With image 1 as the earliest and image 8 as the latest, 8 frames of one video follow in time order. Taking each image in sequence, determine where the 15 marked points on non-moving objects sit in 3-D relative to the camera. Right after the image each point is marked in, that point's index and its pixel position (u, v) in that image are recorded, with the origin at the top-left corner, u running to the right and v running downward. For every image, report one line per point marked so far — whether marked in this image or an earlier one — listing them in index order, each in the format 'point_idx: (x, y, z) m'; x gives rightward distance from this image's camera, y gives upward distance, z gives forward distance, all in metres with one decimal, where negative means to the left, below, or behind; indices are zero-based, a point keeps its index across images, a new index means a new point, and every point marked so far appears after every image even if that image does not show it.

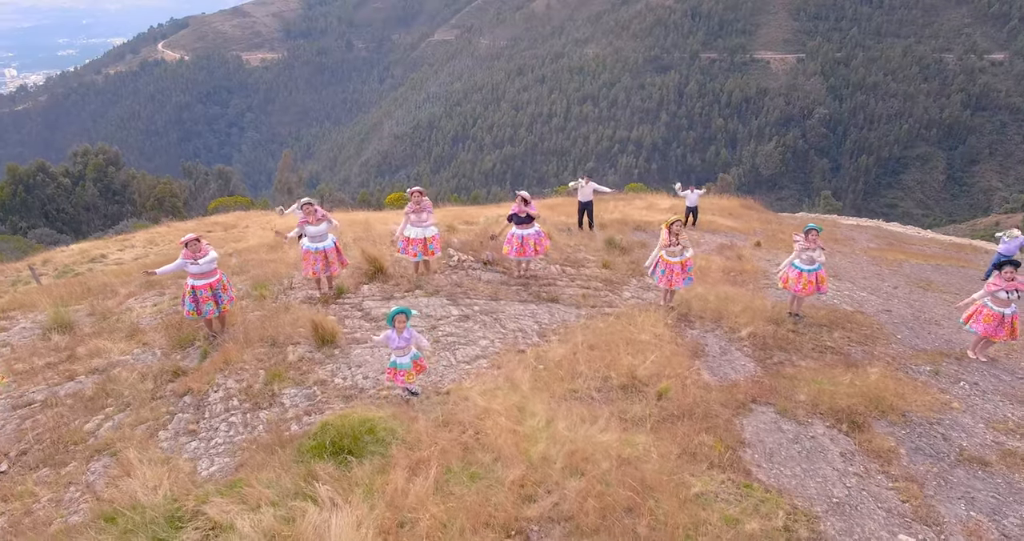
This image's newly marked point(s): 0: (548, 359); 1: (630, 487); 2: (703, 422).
0: (+0.5, -1.2, +8.9) m
1: (+1.1, -2.1, +6.1) m
2: (+2.2, -1.8, +7.6) m
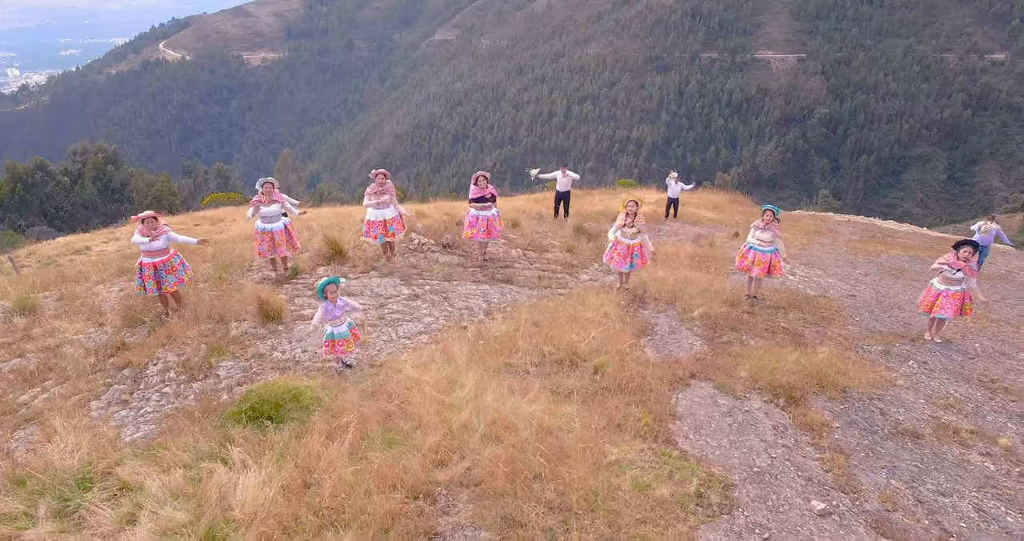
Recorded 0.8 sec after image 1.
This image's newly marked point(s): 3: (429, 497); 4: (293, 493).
0: (-0.3, -0.9, +8.9) m
1: (+0.3, -1.8, +6.1) m
2: (+1.4, -1.5, +7.6) m
3: (-0.7, -2.0, +5.7) m
4: (-1.8, -1.9, +5.5) m
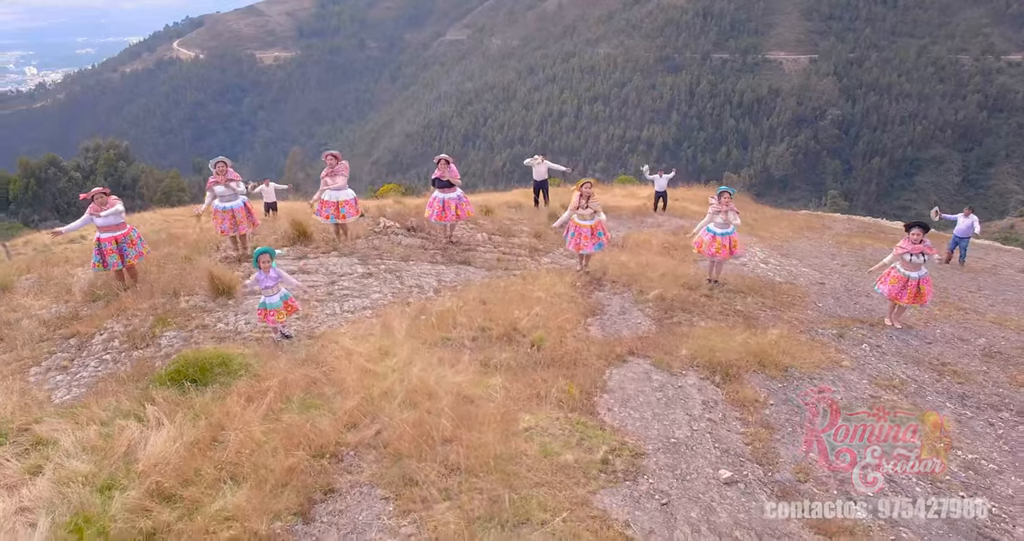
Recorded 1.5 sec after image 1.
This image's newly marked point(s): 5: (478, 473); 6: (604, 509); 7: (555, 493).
0: (-1.1, -0.5, +8.9) m
1: (-0.5, -1.5, +6.1) m
2: (+0.6, -1.2, +7.6) m
3: (-1.6, -1.7, +5.7) m
4: (-2.6, -1.5, +5.6) m
5: (-0.3, -1.7, +5.4) m
6: (+0.8, -1.9, +5.1) m
7: (+0.3, -1.8, +5.2) m
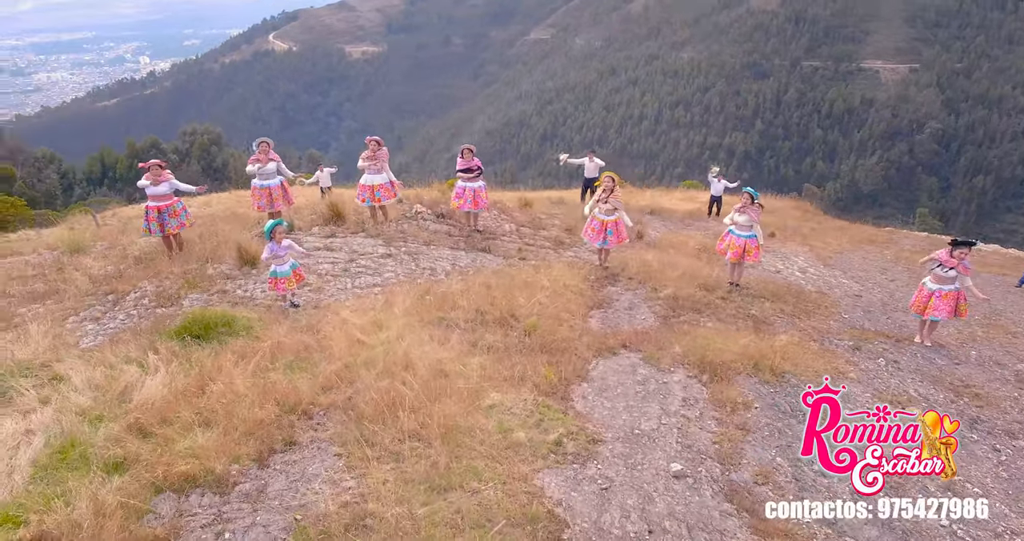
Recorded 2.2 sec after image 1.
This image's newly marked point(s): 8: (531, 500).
0: (-1.0, -0.3, +9.2) m
1: (-0.9, -1.2, +6.4) m
2: (+0.4, -1.0, +7.7) m
3: (-2.0, -1.4, +6.1) m
4: (-3.0, -1.2, +6.1) m
5: (-0.7, -1.5, +5.7) m
6: (+0.3, -1.8, +5.3) m
7: (-0.1, -1.6, +5.4) m
8: (+0.1, -1.8, +5.0) m
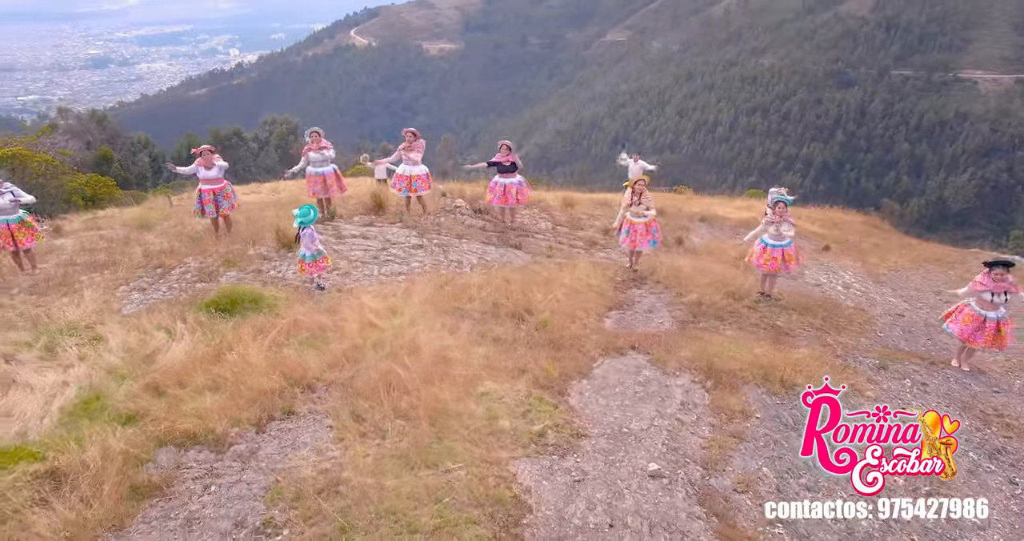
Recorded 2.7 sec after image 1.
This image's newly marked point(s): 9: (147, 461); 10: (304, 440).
0: (-0.8, -0.2, +9.5) m
1: (-1.0, -1.1, +6.7) m
2: (+0.5, -1.0, +7.9) m
3: (-2.1, -1.2, +6.5) m
4: (-3.1, -0.9, +6.6) m
5: (-0.9, -1.4, +6.0) m
6: (0.0, -1.7, +5.4) m
7: (-0.3, -1.6, +5.6) m
8: (-0.1, -1.7, +5.2) m
9: (-2.9, -1.5, +5.1) m
10: (-1.8, -1.5, +5.6) m
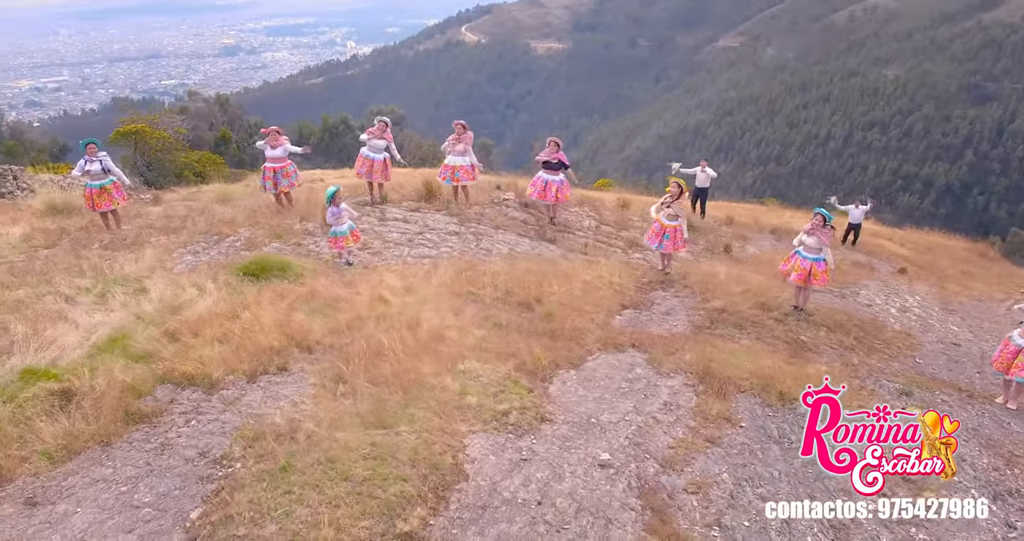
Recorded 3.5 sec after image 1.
0: (-0.5, 0.0, +9.9) m
1: (-1.2, -0.9, +7.1) m
2: (+0.5, -0.9, +8.1) m
3: (-2.3, -0.9, +7.1) m
4: (-3.3, -0.5, +7.4) m
5: (-1.2, -1.2, +6.4) m
6: (-0.4, -1.6, +5.8) m
7: (-0.7, -1.4, +6.0) m
8: (-0.6, -1.6, +5.5) m
9: (-3.3, -1.1, +5.8) m
10: (-2.2, -1.2, +6.2) m
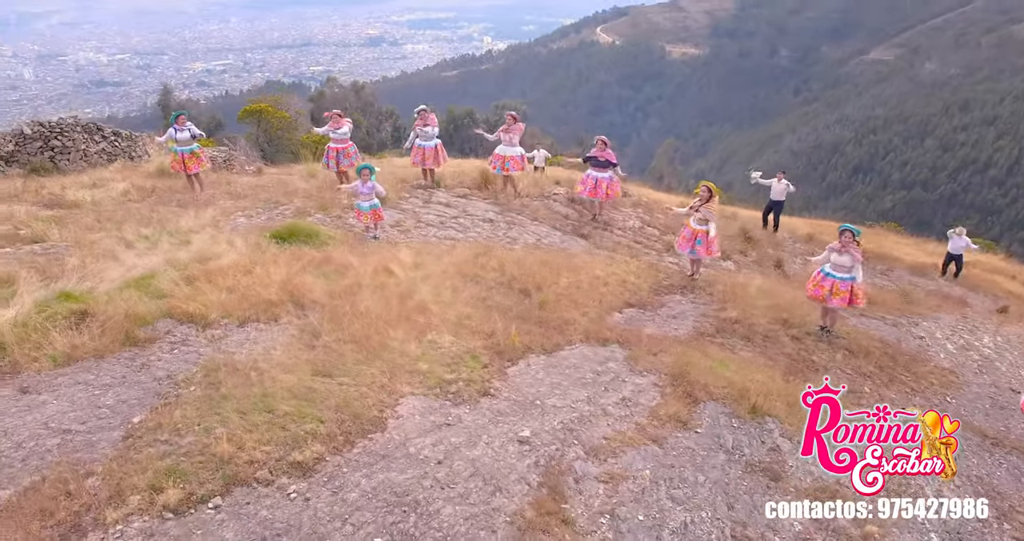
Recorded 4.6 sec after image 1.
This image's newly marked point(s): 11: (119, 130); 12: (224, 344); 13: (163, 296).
0: (-0.2, +0.2, +10.3) m
1: (-1.5, -0.6, +7.7) m
2: (+0.3, -0.7, +8.4) m
3: (-2.6, -0.4, +8.0) m
4: (-3.5, 0.0, +8.4) m
5: (-1.7, -0.8, +7.1) m
6: (-1.1, -1.3, +6.3) m
7: (-1.4, -1.1, +6.6) m
8: (-1.3, -1.3, +6.1) m
9: (-3.9, -0.6, +6.9) m
10: (-2.7, -0.7, +7.0) m
11: (-10.0, +3.6, +16.3) m
12: (-3.0, -0.8, +6.8) m
13: (-4.1, -0.3, +7.5) m
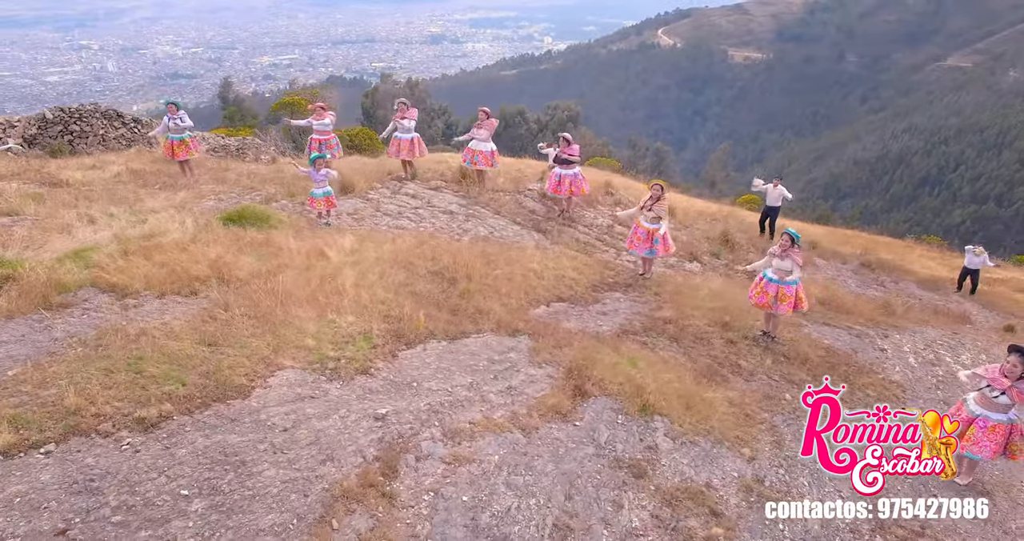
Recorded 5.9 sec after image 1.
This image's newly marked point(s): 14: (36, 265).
0: (-1.1, +0.4, +10.6) m
1: (-2.7, -0.3, +8.1) m
2: (-0.9, -0.6, +8.6) m
3: (-3.8, -0.2, +8.4) m
4: (-4.6, +0.3, +9.0) m
5: (-3.0, -0.6, +7.5) m
6: (-2.4, -1.1, +6.6) m
7: (-2.7, -0.9, +7.0) m
8: (-2.7, -1.1, +6.5) m
9: (-5.2, -0.2, +7.5) m
10: (-4.0, -0.5, +7.5) m
11: (-10.1, +4.2, +17.4) m
12: (-4.3, -0.5, +7.3) m
13: (-5.2, 0.0, +8.1) m
14: (-5.7, +0.1, +7.8) m
